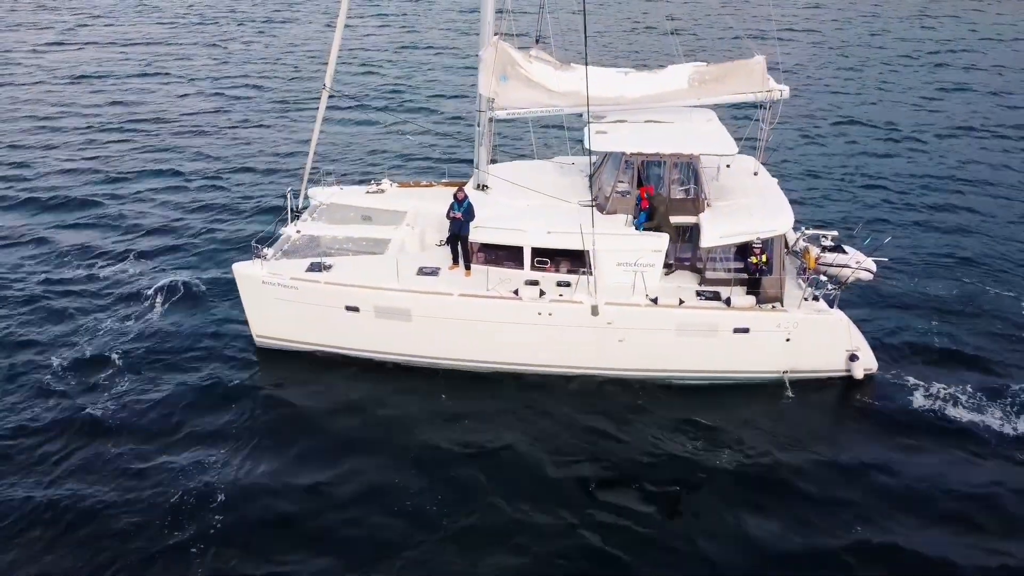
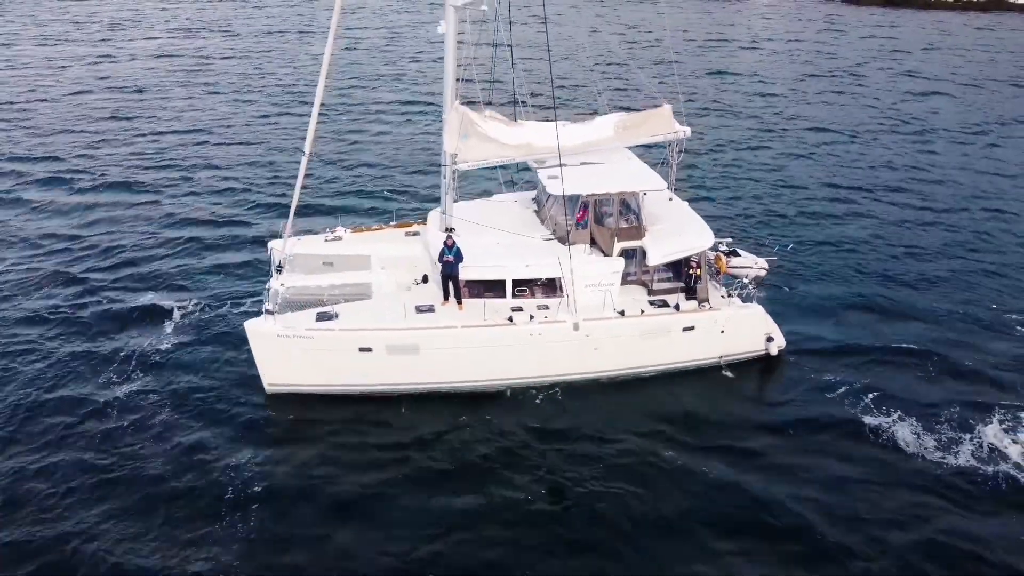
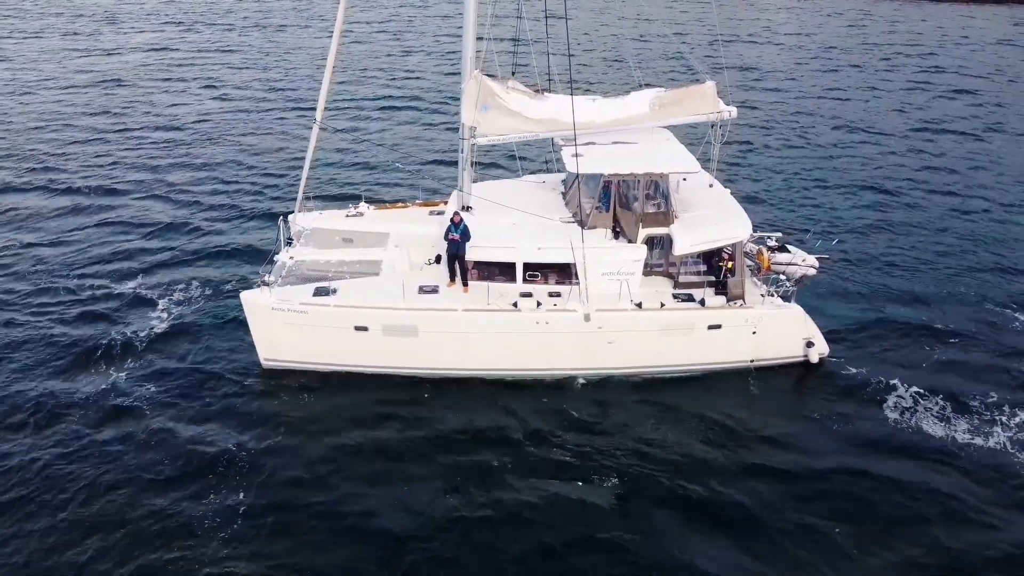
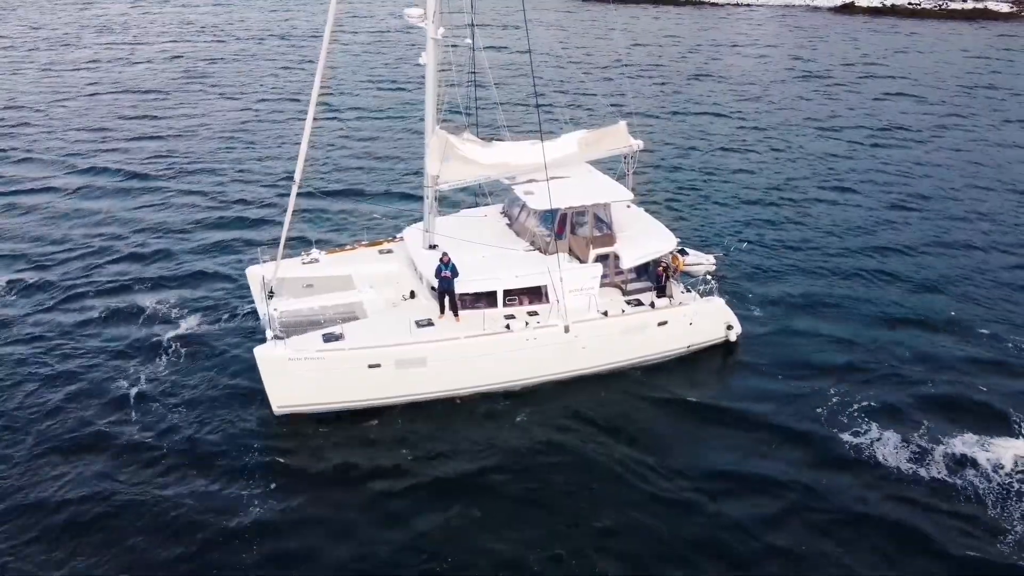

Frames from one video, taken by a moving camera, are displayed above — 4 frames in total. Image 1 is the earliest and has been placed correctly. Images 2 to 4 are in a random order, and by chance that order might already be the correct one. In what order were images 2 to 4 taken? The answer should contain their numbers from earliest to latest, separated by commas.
3, 2, 4
